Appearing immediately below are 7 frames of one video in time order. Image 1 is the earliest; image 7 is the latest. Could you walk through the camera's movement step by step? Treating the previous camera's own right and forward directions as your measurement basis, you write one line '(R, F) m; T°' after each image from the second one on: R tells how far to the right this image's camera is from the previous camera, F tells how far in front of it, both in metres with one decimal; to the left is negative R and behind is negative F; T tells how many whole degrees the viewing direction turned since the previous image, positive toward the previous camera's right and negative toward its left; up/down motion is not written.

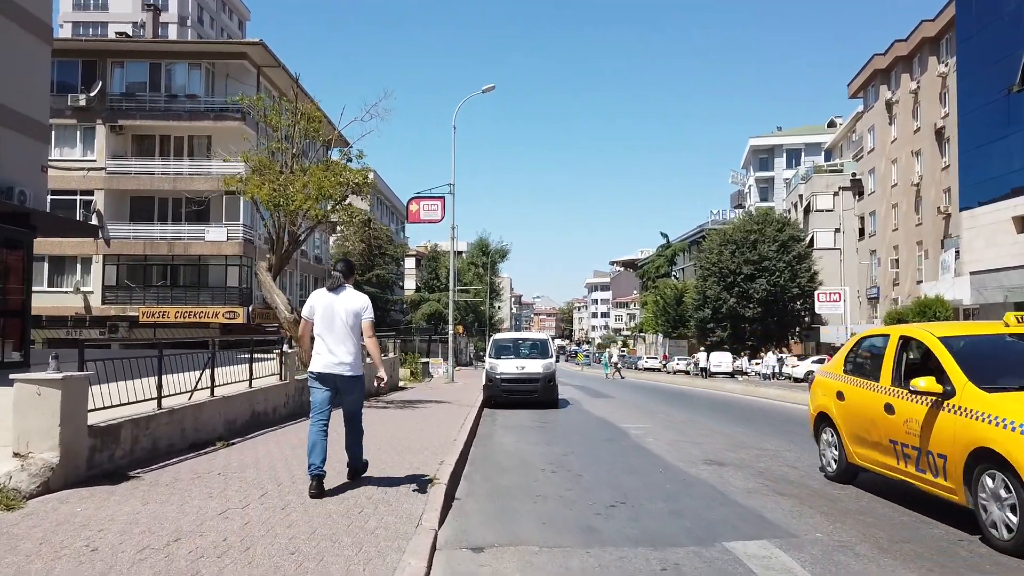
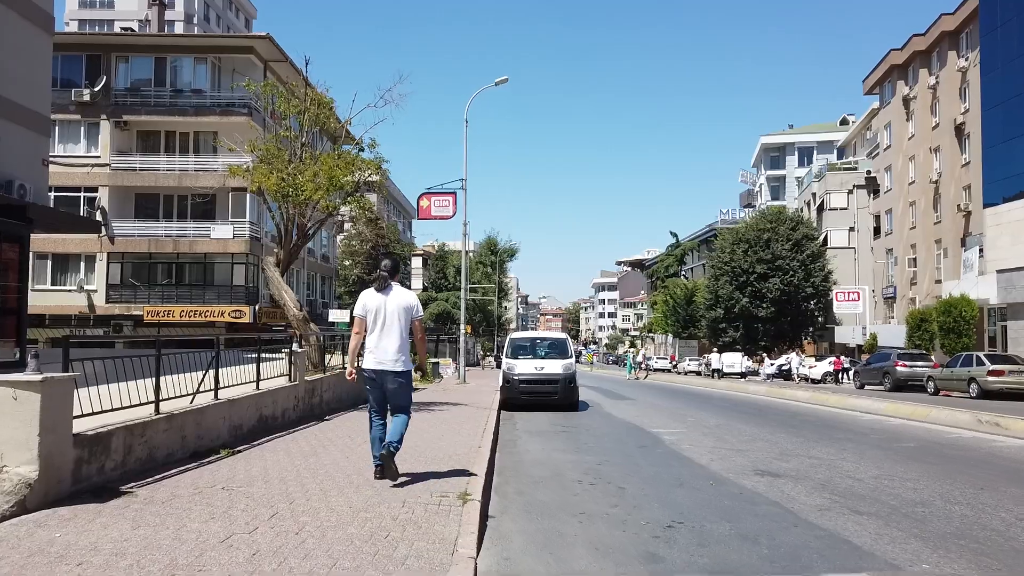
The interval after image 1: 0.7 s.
(-0.3, +0.8) m; 0°
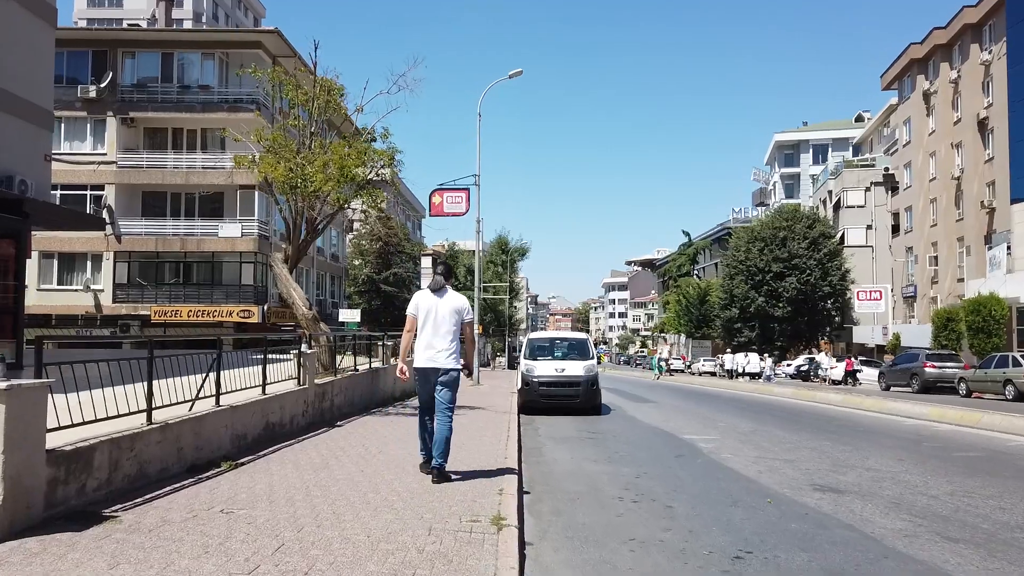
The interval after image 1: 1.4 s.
(-0.2, +0.8) m; -1°
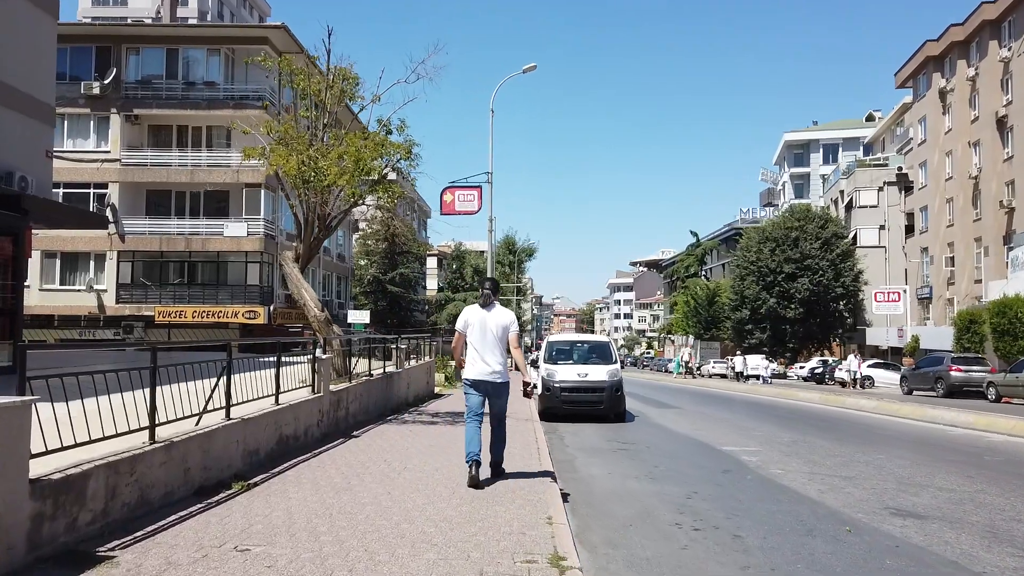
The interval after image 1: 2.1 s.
(-0.4, +0.8) m; 0°
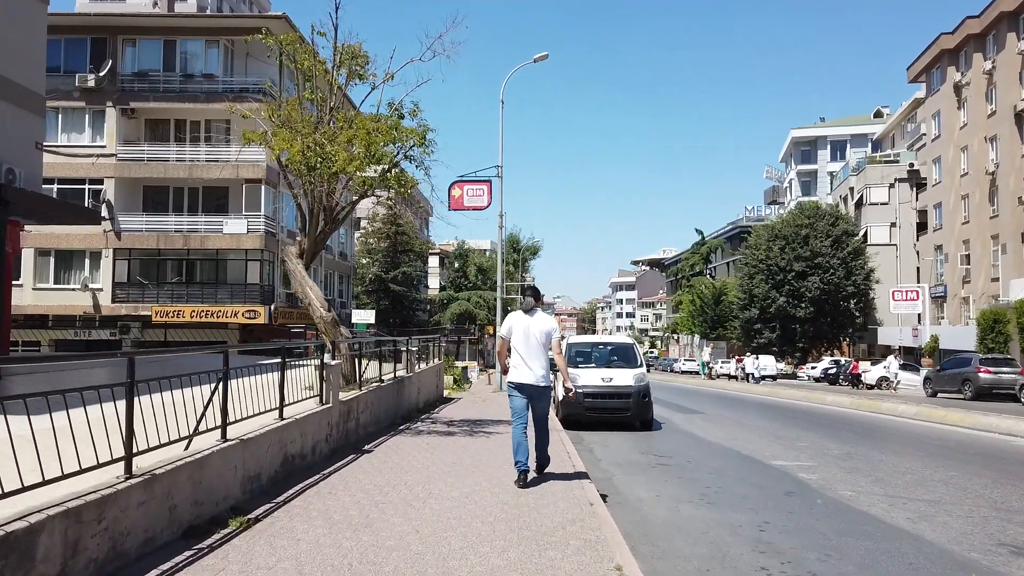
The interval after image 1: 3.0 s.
(-0.4, +1.1) m; 0°
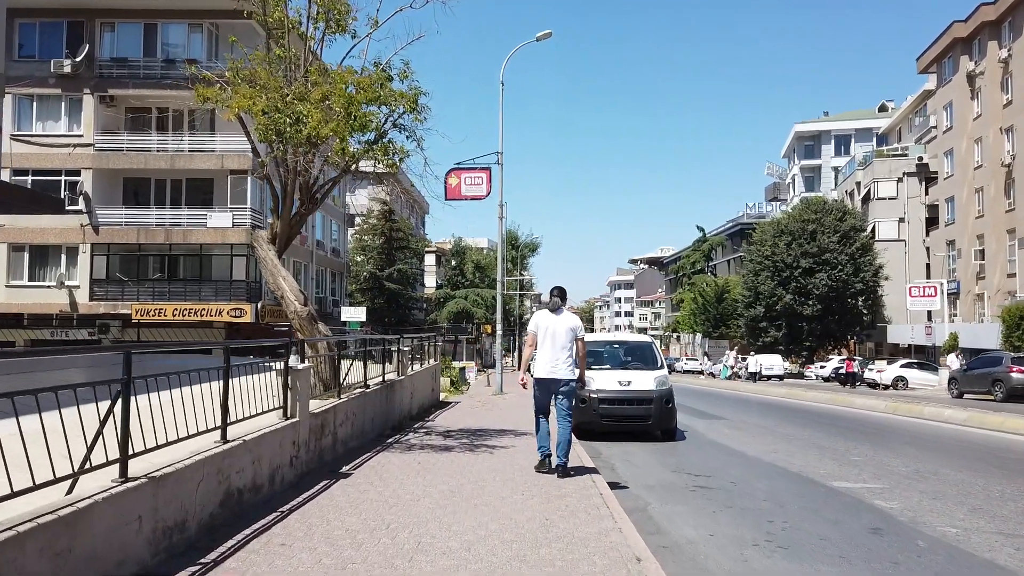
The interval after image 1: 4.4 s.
(-0.1, +1.8) m; 0°
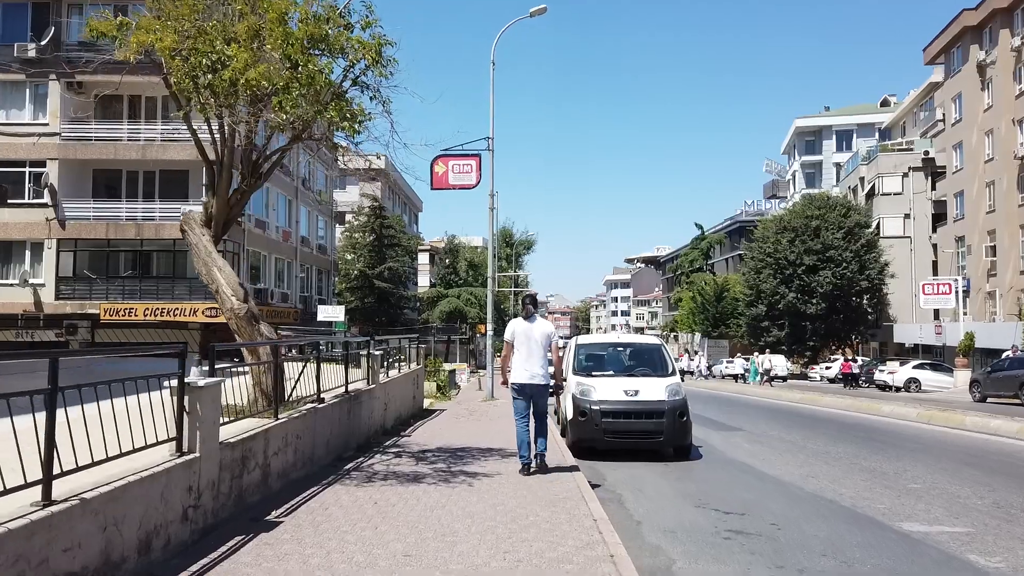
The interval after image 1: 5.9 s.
(+0.1, +1.9) m; 0°
